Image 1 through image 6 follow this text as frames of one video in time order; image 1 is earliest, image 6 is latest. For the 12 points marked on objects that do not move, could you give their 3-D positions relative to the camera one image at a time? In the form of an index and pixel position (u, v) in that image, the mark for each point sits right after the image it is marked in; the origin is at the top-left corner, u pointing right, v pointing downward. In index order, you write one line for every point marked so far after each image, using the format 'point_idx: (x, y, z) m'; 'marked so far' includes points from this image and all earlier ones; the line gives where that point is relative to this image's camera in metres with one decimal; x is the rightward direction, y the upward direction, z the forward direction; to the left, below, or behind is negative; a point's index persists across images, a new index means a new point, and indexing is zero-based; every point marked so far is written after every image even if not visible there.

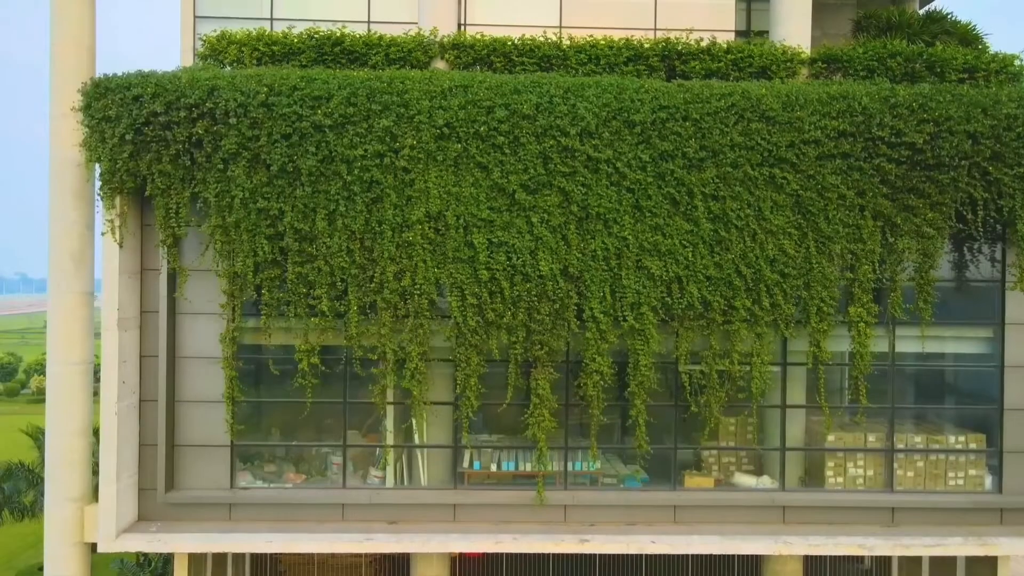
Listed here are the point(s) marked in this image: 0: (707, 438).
0: (+2.7, -2.1, +8.1) m
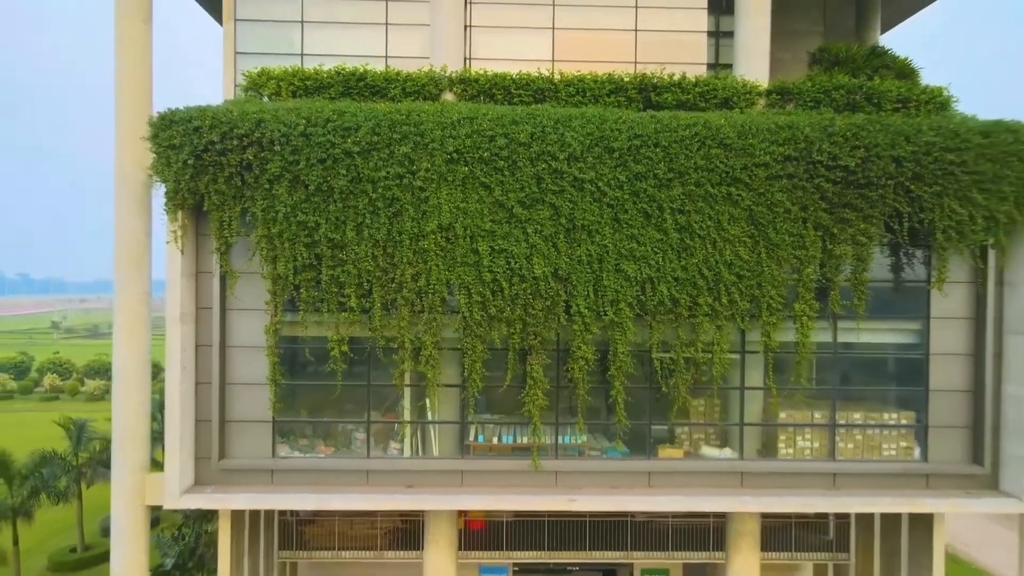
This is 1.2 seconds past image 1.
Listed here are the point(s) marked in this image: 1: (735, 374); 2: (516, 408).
0: (+2.7, -2.1, +9.5) m
1: (+3.7, -1.4, +9.5) m
2: (+0.1, -2.0, +9.5) m
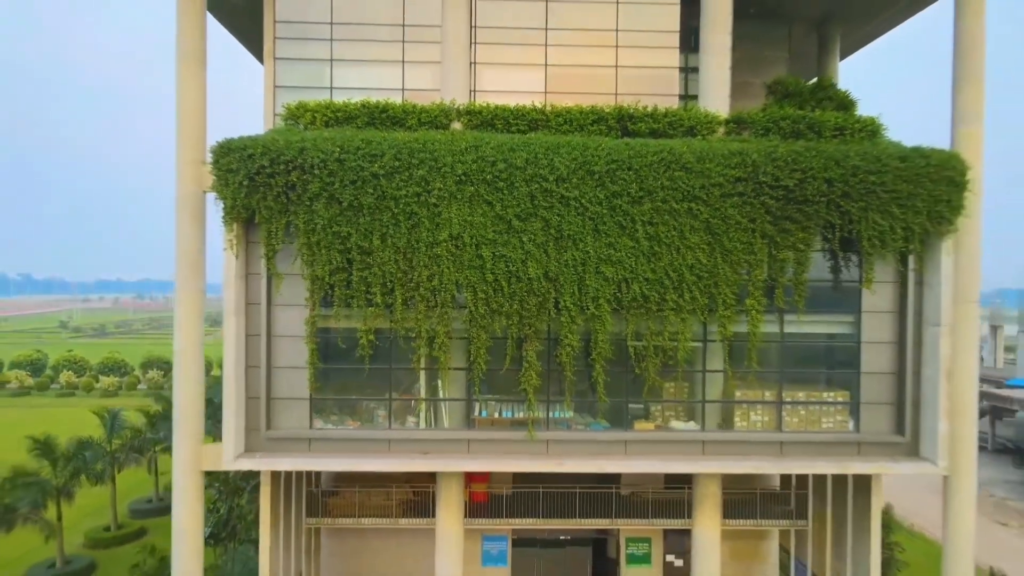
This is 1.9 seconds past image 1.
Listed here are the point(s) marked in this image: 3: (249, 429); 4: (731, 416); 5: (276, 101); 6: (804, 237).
0: (+2.7, -2.1, +11.3) m
1: (+3.6, -1.4, +11.3) m
2: (0.0, -1.9, +11.2) m
3: (-5.1, -2.7, +11.1) m
4: (+4.3, -2.5, +11.3) m
5: (-5.0, +3.9, +12.2) m
6: (+5.3, +0.9, +10.6) m
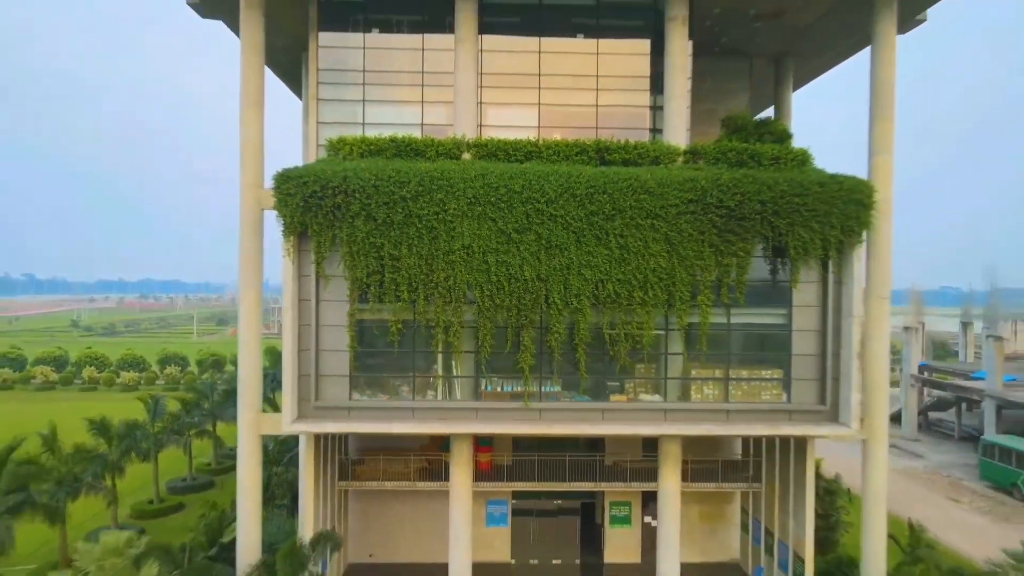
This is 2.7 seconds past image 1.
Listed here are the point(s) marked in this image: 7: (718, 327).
0: (+2.7, -2.0, +14.0) m
1: (+3.6, -1.4, +14.0) m
2: (0.0, -1.9, +14.0) m
3: (-5.1, -2.7, +13.9) m
4: (+4.3, -2.5, +14.0) m
5: (-5.0, +3.9, +14.9) m
6: (+5.3, +1.0, +13.3) m
7: (+5.0, -0.9, +14.0) m
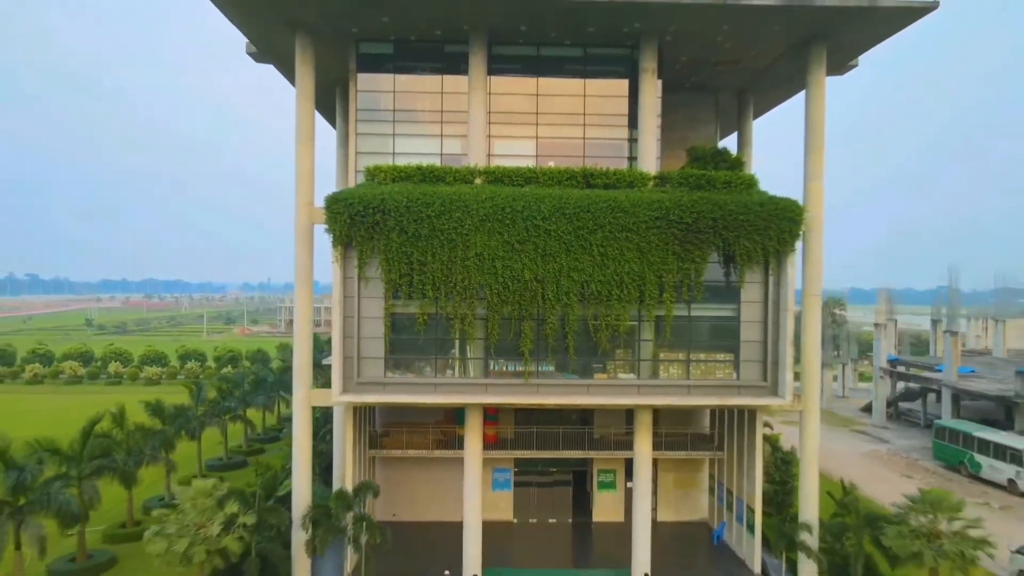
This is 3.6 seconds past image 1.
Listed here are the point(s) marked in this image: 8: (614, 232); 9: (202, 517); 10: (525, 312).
0: (+2.8, -2.0, +17.4) m
1: (+3.7, -1.3, +17.4) m
2: (+0.1, -1.9, +17.4) m
3: (-5.0, -2.7, +17.2) m
4: (+4.4, -2.4, +17.4) m
5: (-4.9, +3.9, +18.3) m
6: (+5.4, +1.0, +16.7) m
7: (+5.1, -0.9, +17.3) m
8: (+2.9, +1.6, +16.5) m
9: (-8.2, -6.0, +15.2) m
10: (+0.4, -0.7, +16.8) m
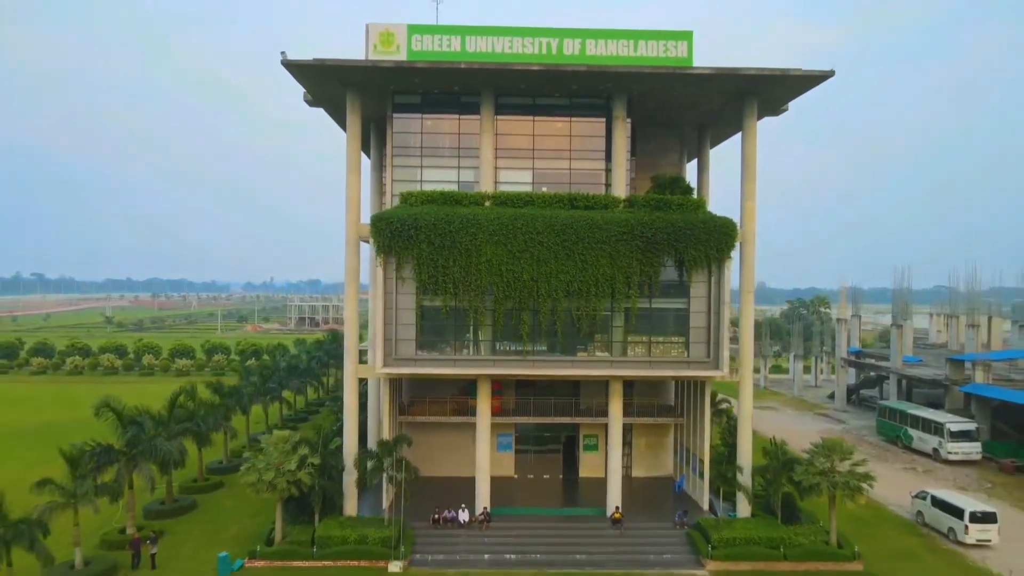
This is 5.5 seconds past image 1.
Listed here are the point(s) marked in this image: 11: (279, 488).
0: (+2.8, -2.0, +22.5) m
1: (+3.8, -1.3, +22.5) m
2: (+0.2, -1.8, +22.5) m
3: (-4.9, -2.6, +22.4) m
4: (+4.4, -2.4, +22.5) m
5: (-4.8, +4.0, +23.5) m
6: (+5.5, +1.0, +21.8) m
7: (+5.2, -0.9, +22.5) m
8: (+3.0, +1.7, +21.7) m
9: (-8.1, -6.0, +20.3) m
10: (+0.4, -0.7, +22.0) m
11: (-8.1, -6.9, +20.0) m
